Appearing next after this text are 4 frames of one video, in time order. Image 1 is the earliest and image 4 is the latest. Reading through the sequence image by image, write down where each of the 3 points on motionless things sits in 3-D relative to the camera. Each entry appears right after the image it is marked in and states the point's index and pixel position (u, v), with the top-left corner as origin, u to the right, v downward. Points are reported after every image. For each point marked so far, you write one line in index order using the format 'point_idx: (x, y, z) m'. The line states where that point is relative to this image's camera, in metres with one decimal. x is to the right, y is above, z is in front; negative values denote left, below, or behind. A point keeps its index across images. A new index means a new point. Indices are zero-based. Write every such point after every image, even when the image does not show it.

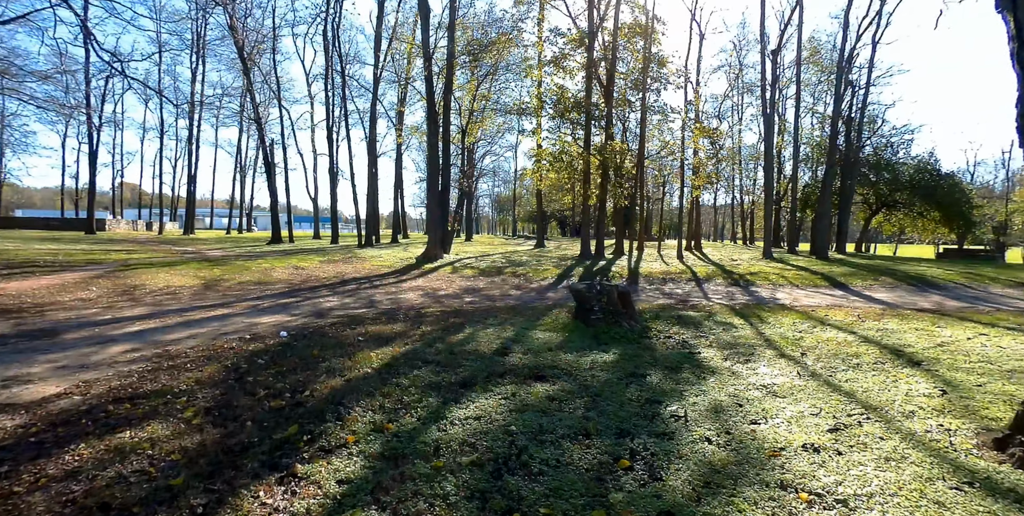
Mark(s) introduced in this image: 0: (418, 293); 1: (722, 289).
0: (-2.2, -0.8, +12.1) m
1: (+5.6, -0.8, +13.9) m
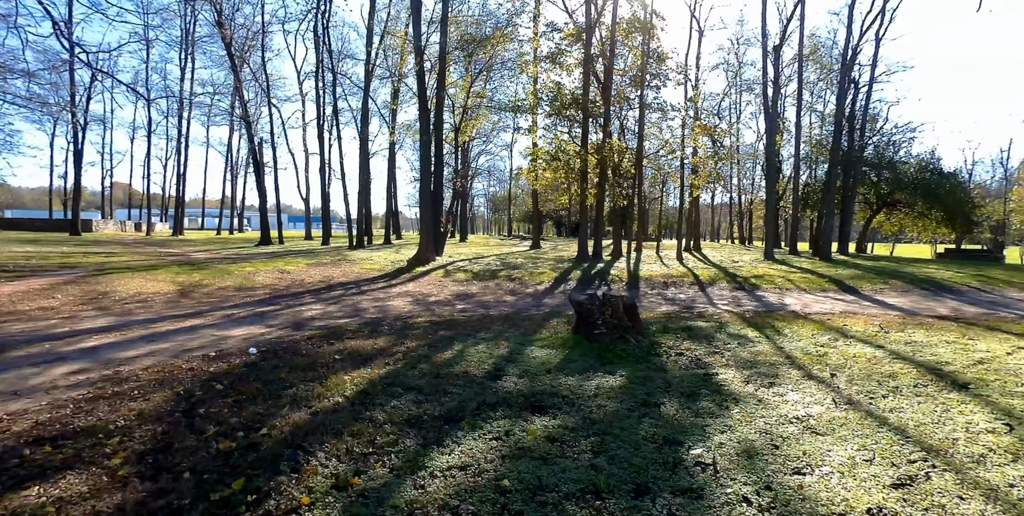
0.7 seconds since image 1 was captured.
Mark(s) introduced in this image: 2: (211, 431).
0: (-2.3, -0.9, +11.4) m
1: (+5.5, -0.9, +13.3) m
2: (-2.3, -1.3, +4.0) m
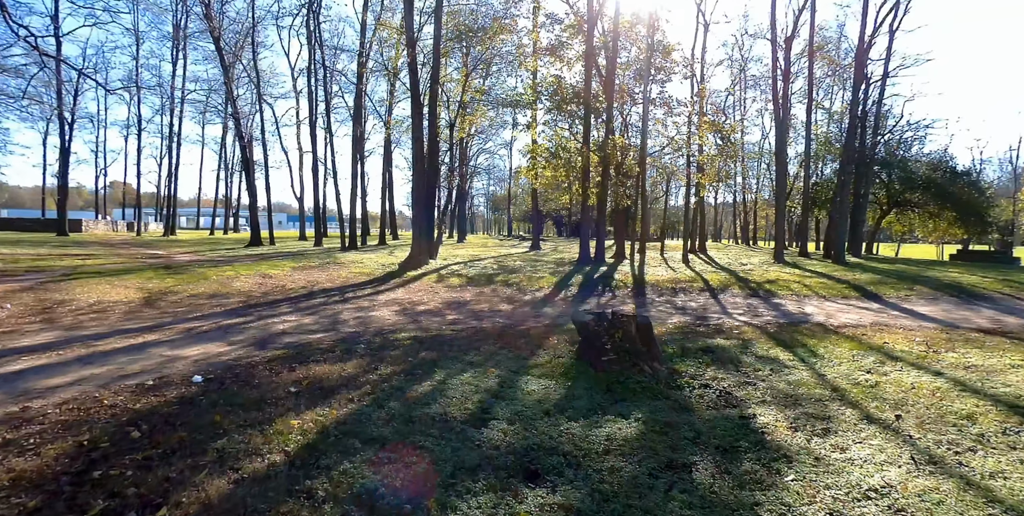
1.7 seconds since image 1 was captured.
0: (-2.4, -1.0, +10.4) m
1: (+5.4, -1.0, +12.3) m
2: (-2.4, -1.4, +3.0) m
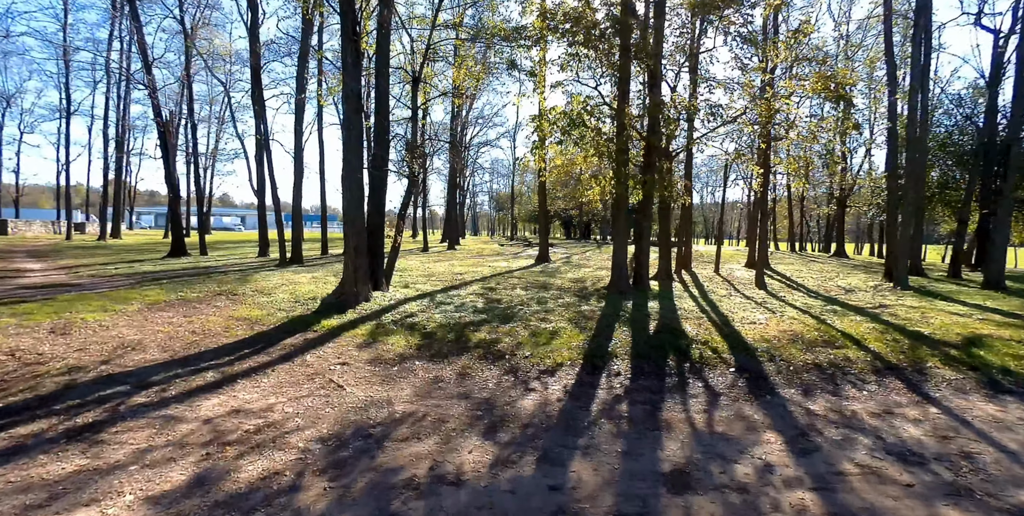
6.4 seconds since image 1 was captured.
0: (-2.6, -1.7, +3.8) m
1: (+5.2, -1.7, +5.6) m
2: (-2.7, -2.1, -3.6) m
